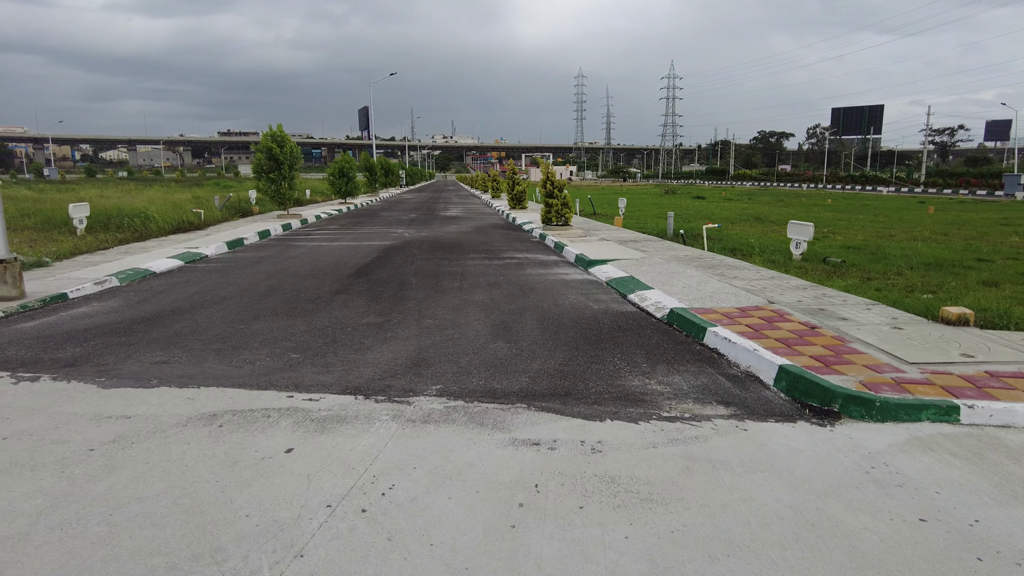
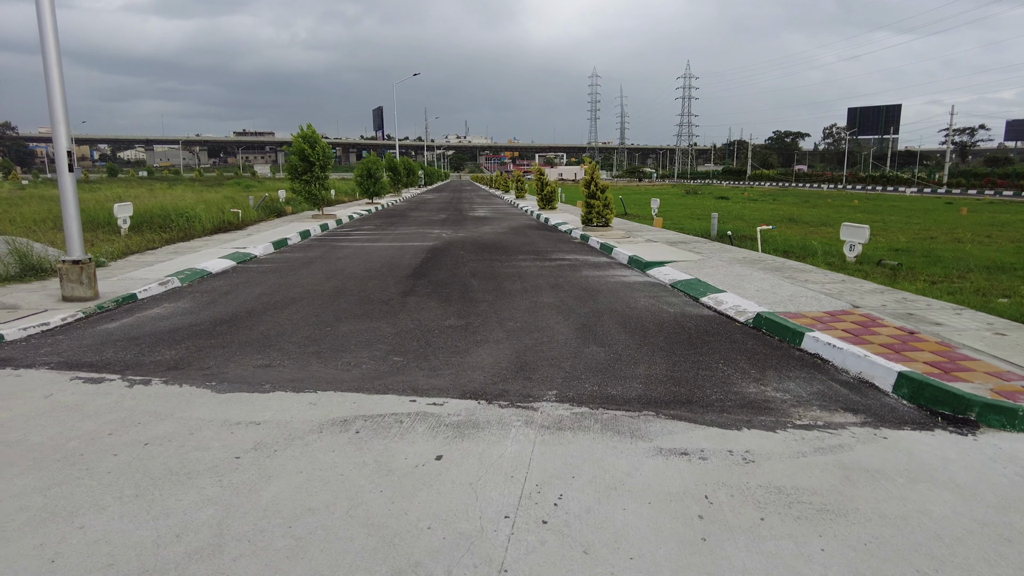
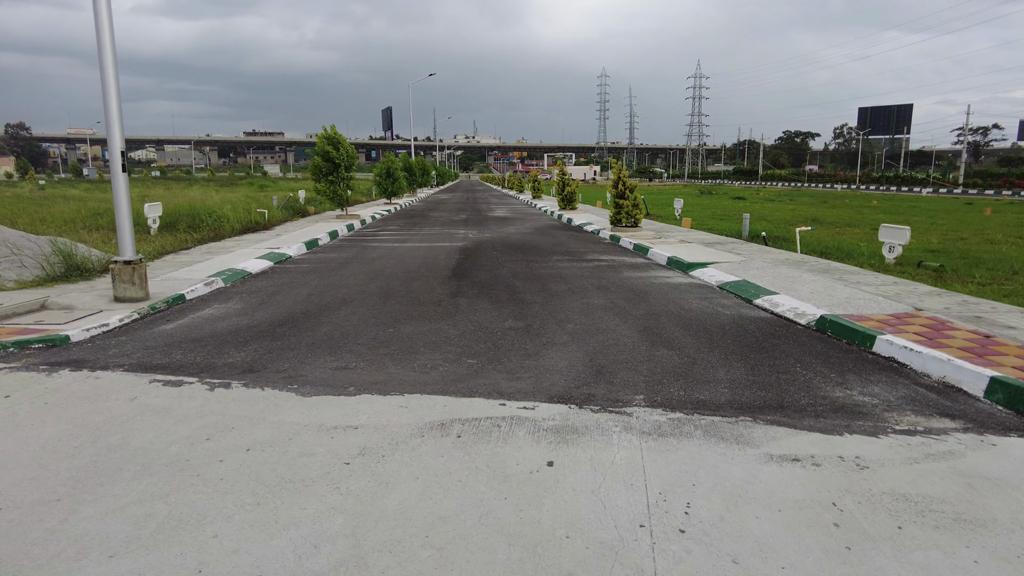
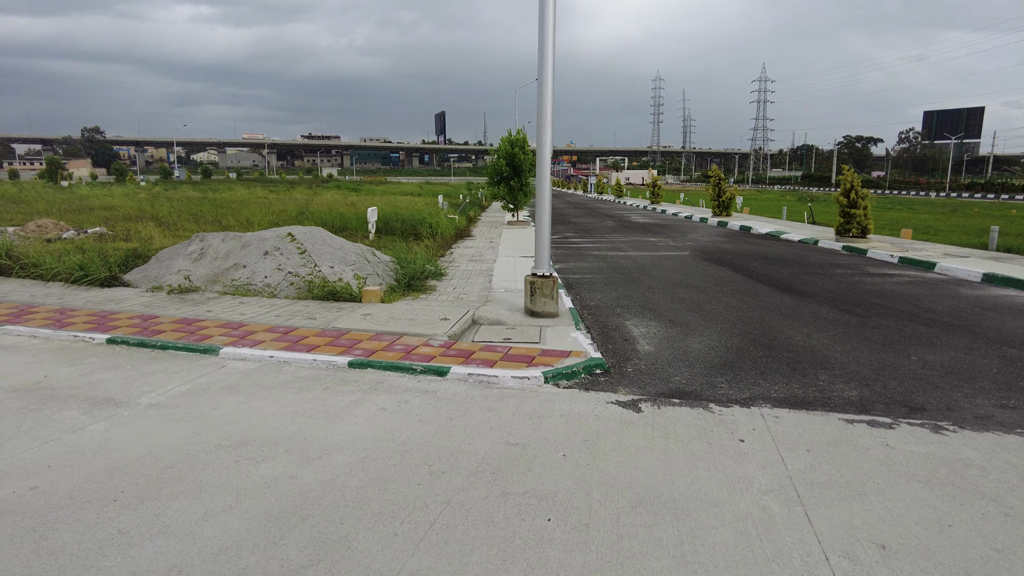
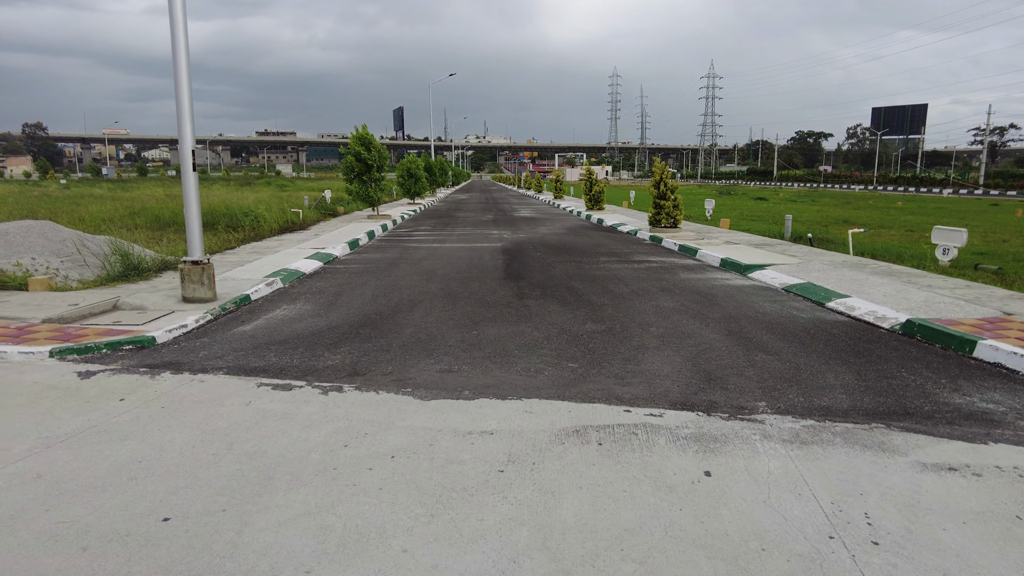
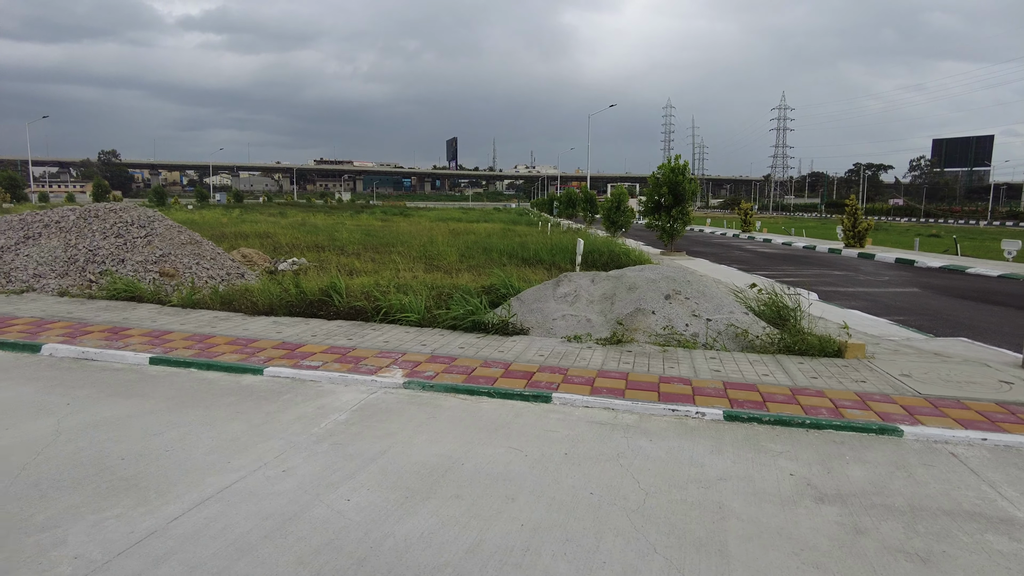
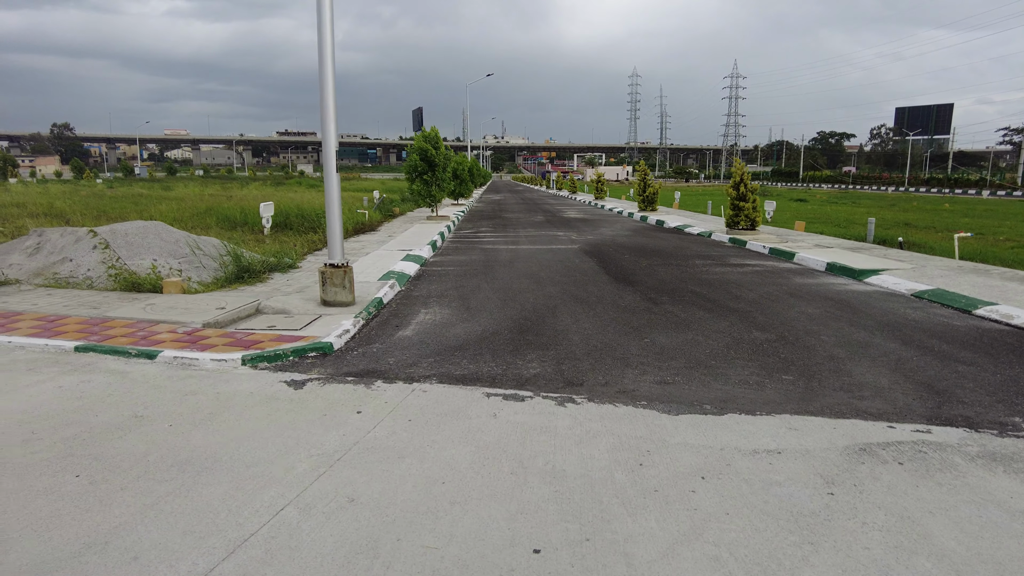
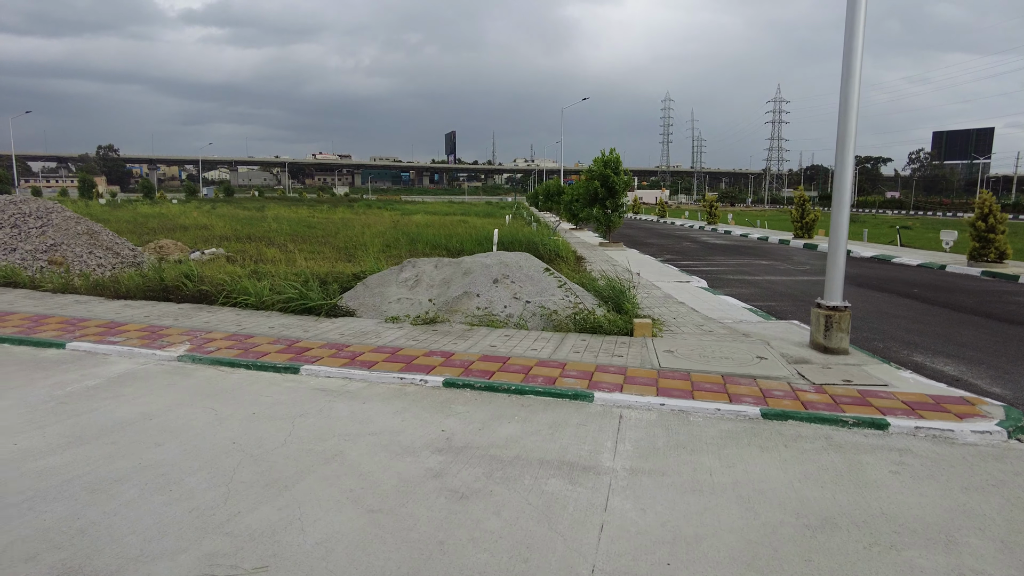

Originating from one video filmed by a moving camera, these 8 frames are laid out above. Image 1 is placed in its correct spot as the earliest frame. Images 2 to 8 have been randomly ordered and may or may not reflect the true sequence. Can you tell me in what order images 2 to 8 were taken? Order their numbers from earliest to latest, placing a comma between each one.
2, 3, 5, 7, 4, 8, 6
